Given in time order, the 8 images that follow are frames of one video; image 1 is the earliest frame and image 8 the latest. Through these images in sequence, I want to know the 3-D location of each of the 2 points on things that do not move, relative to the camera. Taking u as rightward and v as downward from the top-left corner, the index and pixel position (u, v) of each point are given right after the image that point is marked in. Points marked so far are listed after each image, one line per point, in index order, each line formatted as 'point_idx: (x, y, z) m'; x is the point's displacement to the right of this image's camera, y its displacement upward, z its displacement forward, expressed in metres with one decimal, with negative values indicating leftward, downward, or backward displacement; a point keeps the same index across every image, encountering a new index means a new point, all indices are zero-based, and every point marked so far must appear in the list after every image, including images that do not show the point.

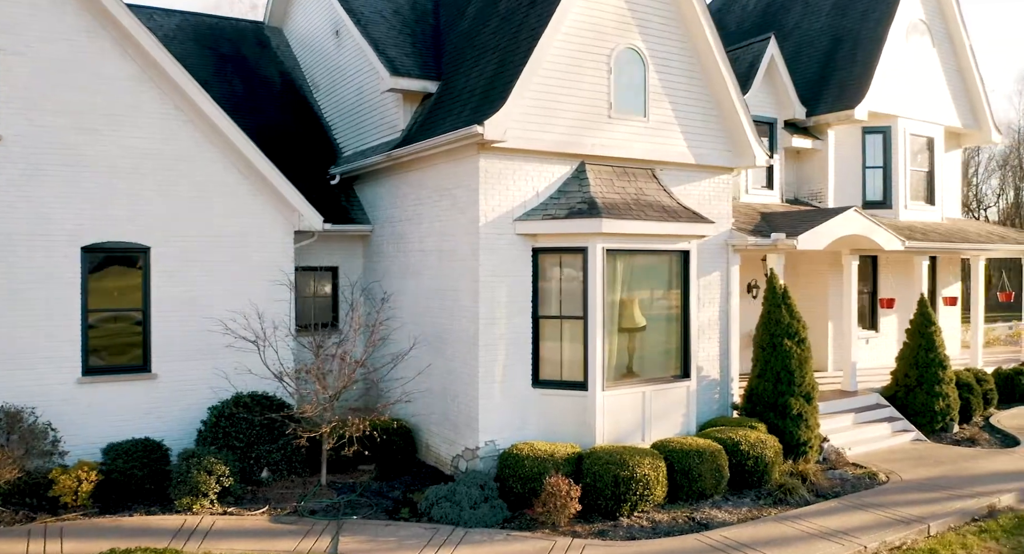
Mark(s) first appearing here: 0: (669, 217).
0: (+2.2, +0.8, +12.1) m
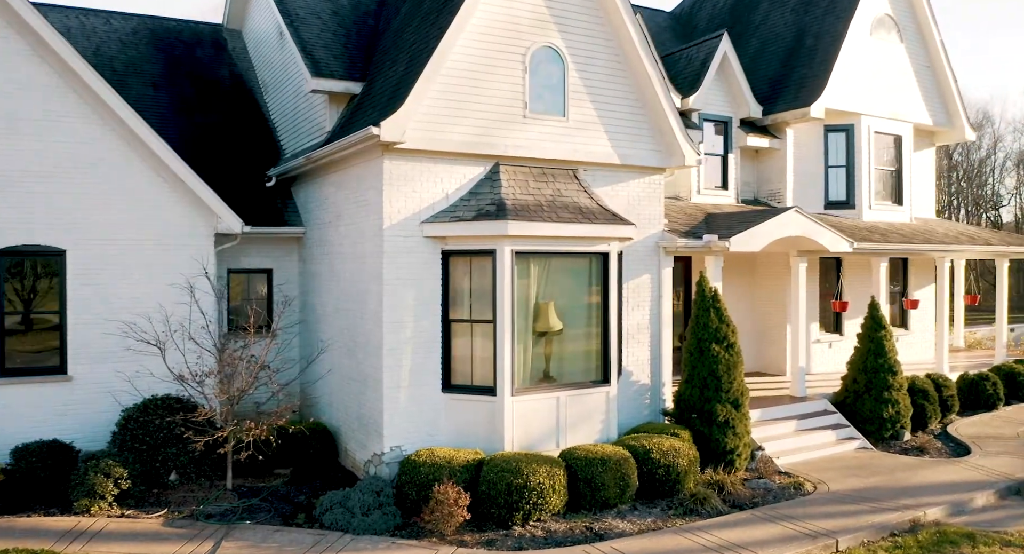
0: (+1.0, +0.8, +11.9) m
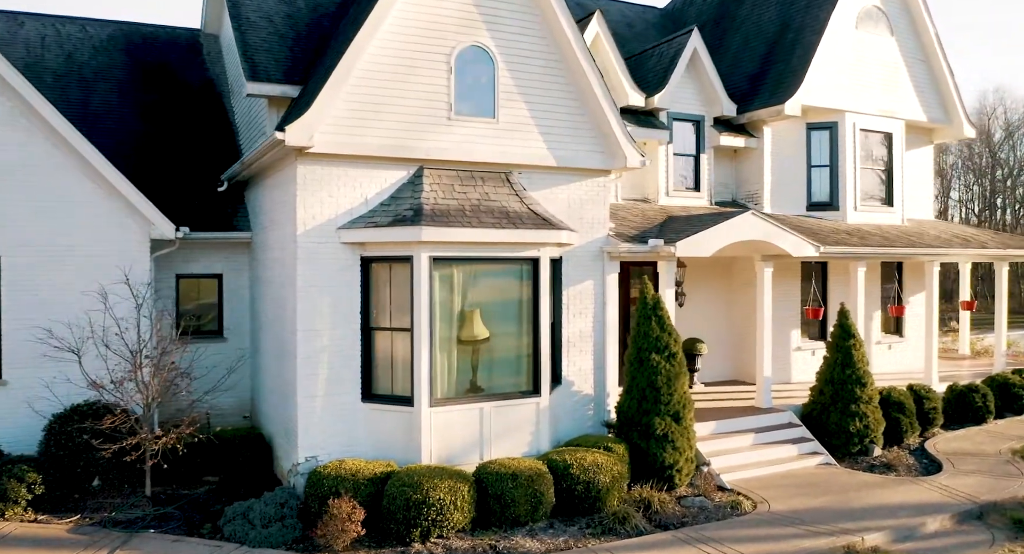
0: (-0.1, +0.7, +11.4) m
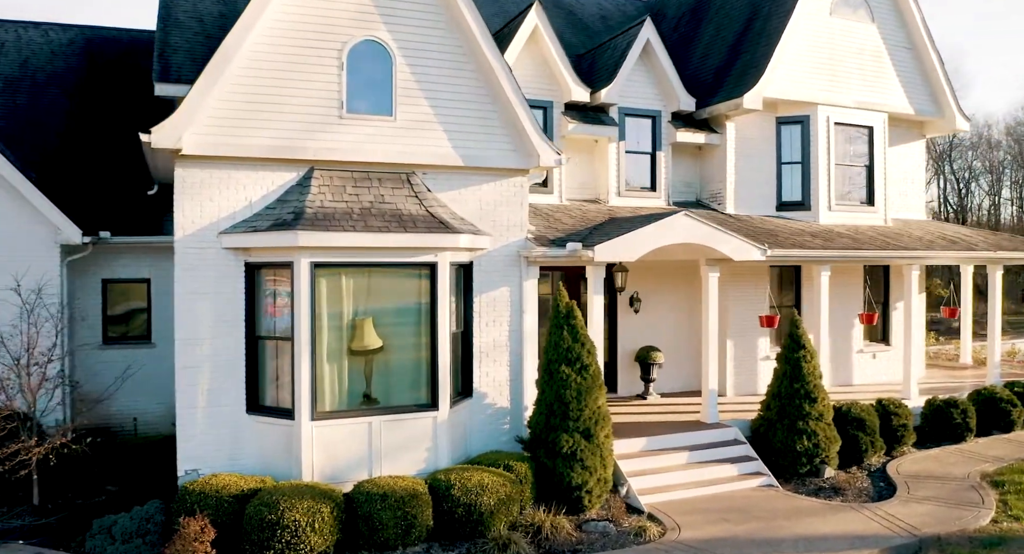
0: (-1.5, +0.6, +10.8) m
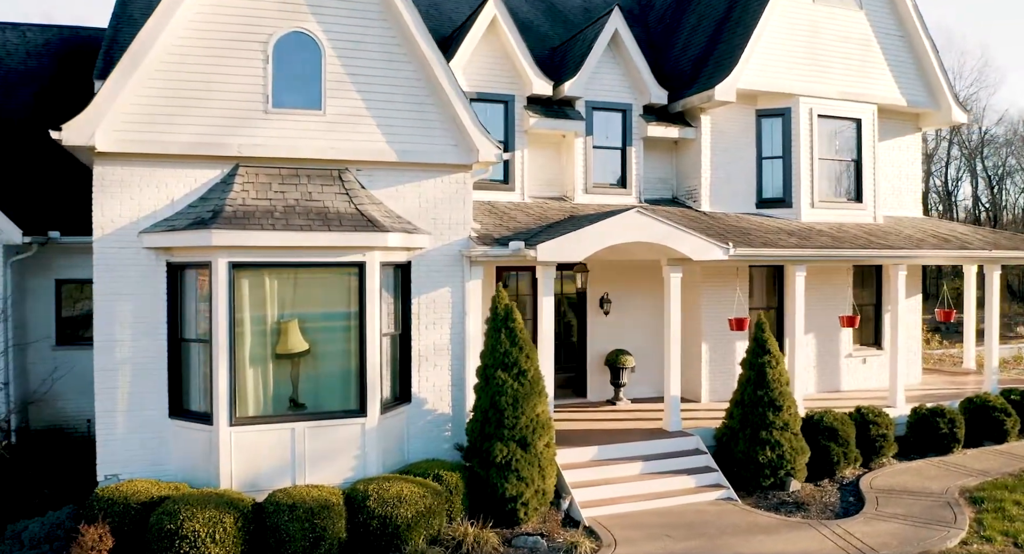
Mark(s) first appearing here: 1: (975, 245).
0: (-2.3, +0.6, +10.4) m
1: (+8.0, +0.6, +15.0) m
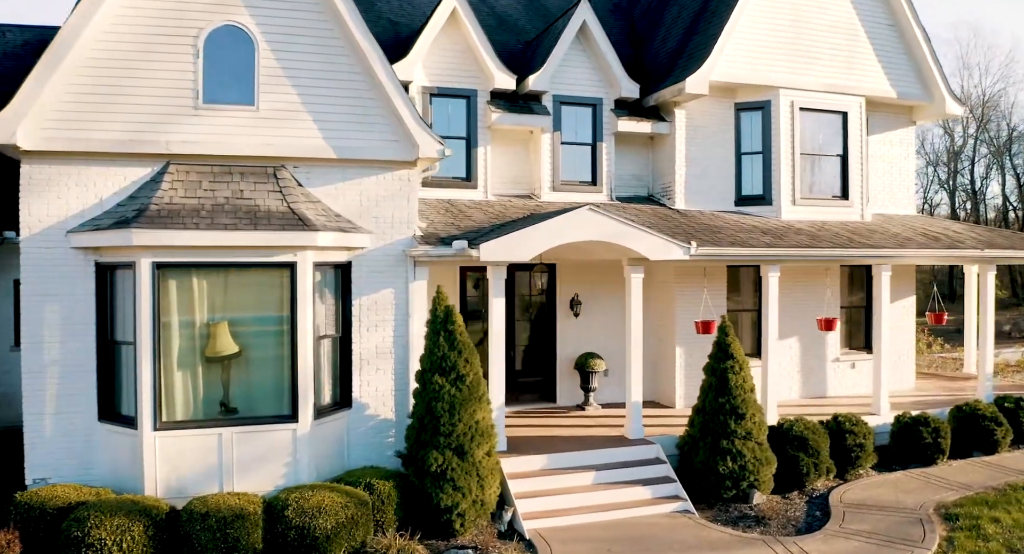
0: (-3.1, +0.6, +10.1) m
1: (+7.5, +0.5, +14.2) m
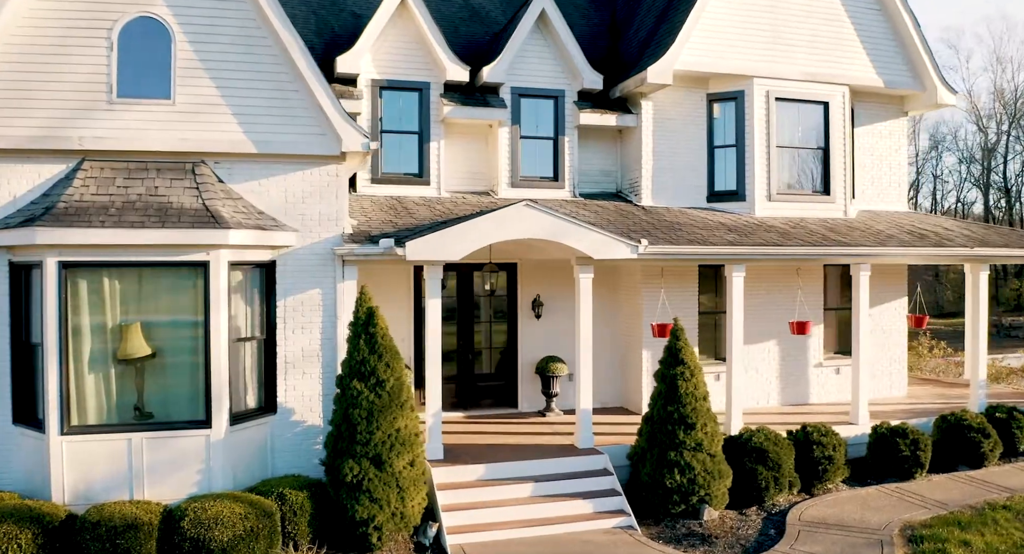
0: (-4.0, +0.6, +9.7) m
1: (+6.8, +0.5, +13.2) m
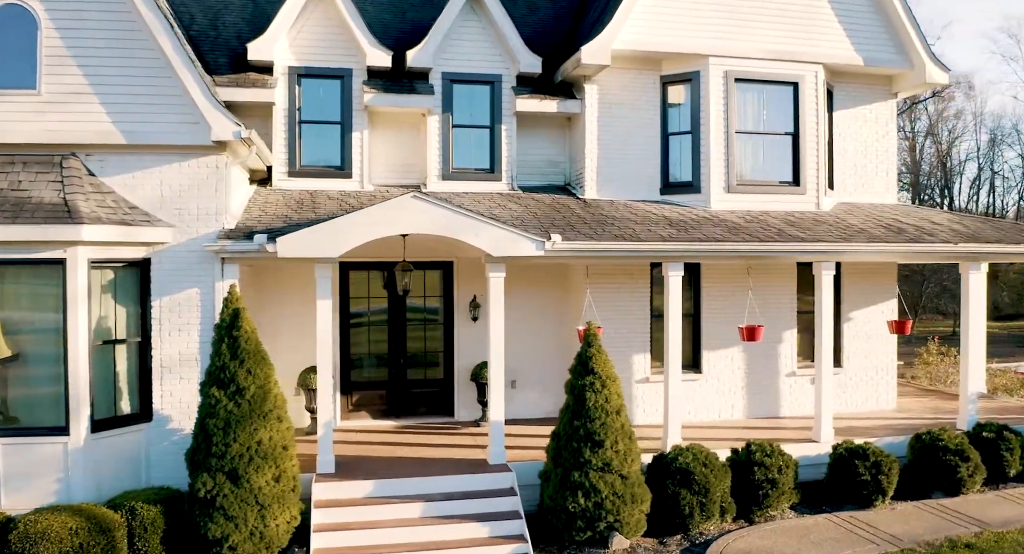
0: (-5.4, +0.6, +9.2) m
1: (+5.7, +0.5, +11.5) m
